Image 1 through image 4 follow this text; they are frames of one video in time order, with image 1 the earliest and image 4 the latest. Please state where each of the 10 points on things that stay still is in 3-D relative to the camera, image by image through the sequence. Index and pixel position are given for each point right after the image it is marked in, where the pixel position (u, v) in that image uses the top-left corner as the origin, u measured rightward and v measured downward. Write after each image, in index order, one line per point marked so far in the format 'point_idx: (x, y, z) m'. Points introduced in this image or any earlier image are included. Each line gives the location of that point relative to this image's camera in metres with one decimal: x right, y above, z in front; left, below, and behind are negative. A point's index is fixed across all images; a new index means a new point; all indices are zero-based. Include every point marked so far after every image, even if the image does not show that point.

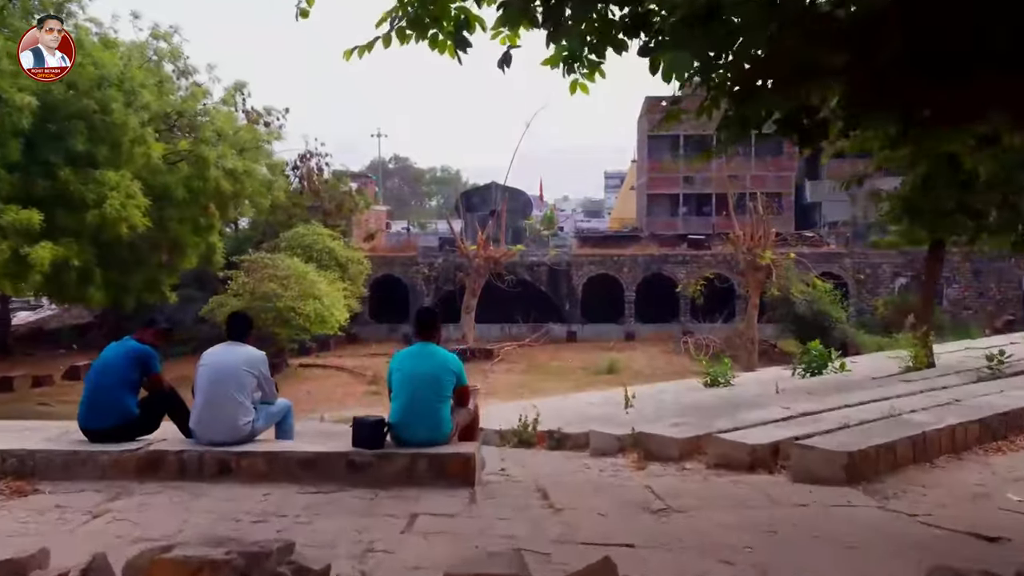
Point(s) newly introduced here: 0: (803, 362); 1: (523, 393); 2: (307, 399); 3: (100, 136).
0: (+2.8, -0.7, +11.9) m
1: (+0.2, -1.7, +19.3) m
2: (-3.1, -1.7, +18.5) m
3: (-4.7, +1.7, +13.9) m
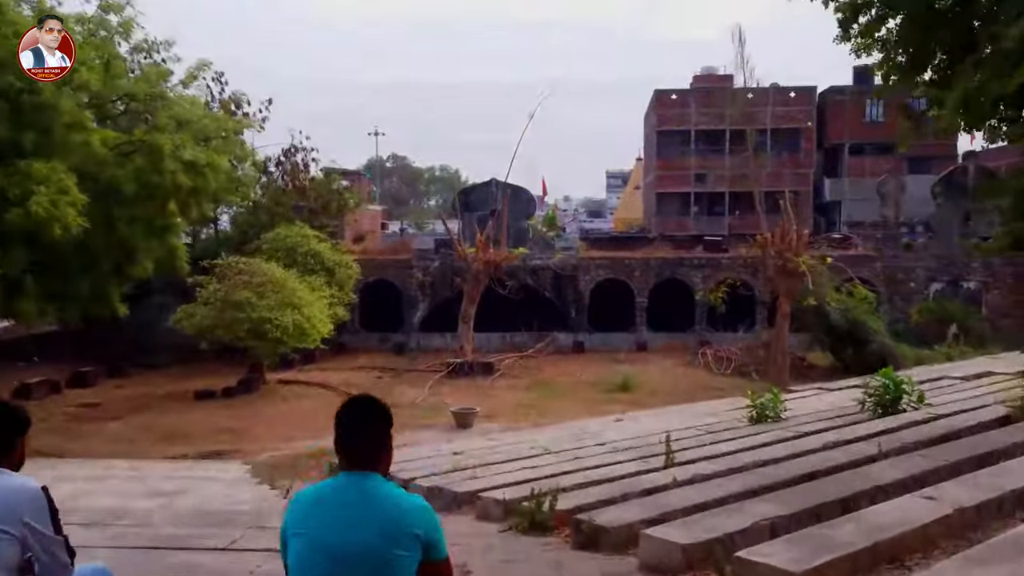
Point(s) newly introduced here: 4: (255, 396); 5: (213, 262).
0: (+2.9, -0.8, +9.7) m
1: (+0.2, -1.8, +17.1) m
2: (-3.0, -1.8, +16.3) m
3: (-4.6, +1.6, +11.7) m
4: (-3.8, -1.6, +18.2) m
5: (-4.8, +0.4, +19.6) m
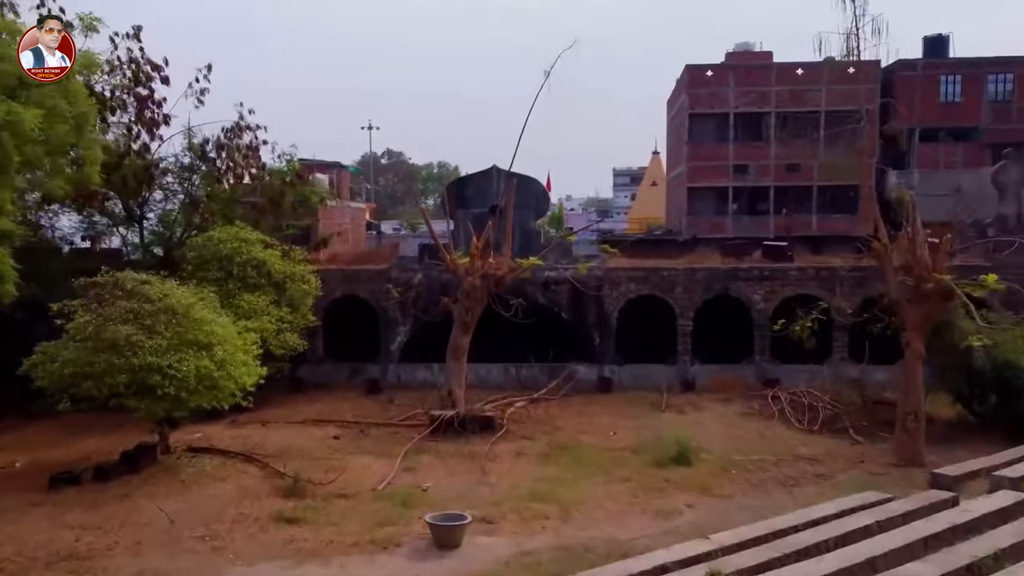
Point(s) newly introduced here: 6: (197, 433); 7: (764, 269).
0: (+3.0, -1.2, +3.9) m
1: (+0.3, -2.1, +11.2) m
2: (-3.0, -2.1, +10.4) m
3: (-4.6, +1.3, +5.8) m
4: (-3.7, -1.9, +12.3) m
5: (-4.7, +0.1, +13.7) m
6: (-3.9, -1.8, +15.3) m
7: (+4.1, +0.3, +19.6) m
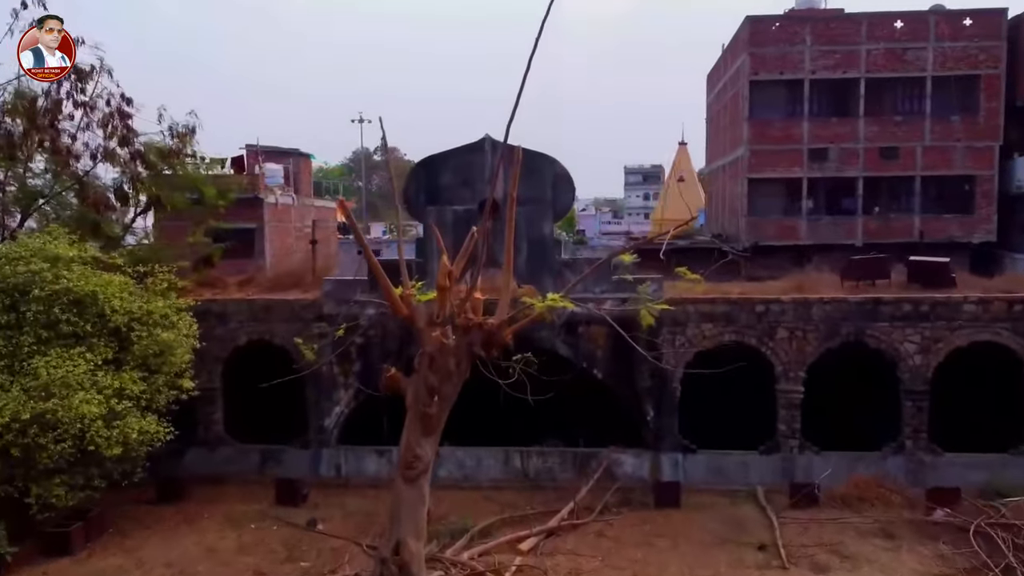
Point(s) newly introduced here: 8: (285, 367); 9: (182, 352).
0: (+2.9, -1.6, -3.8) m
1: (+0.3, -2.5, +3.6) m
2: (-3.0, -2.6, +2.8) m
3: (-4.6, +0.8, -1.9) m
4: (-3.7, -2.4, +4.6) m
5: (-4.7, -0.3, +6.0) m
6: (-3.9, -2.2, +7.6) m
7: (+4.1, -0.2, +11.9) m
8: (-2.6, -0.9, +13.9) m
9: (-3.2, -0.6, +11.7) m
